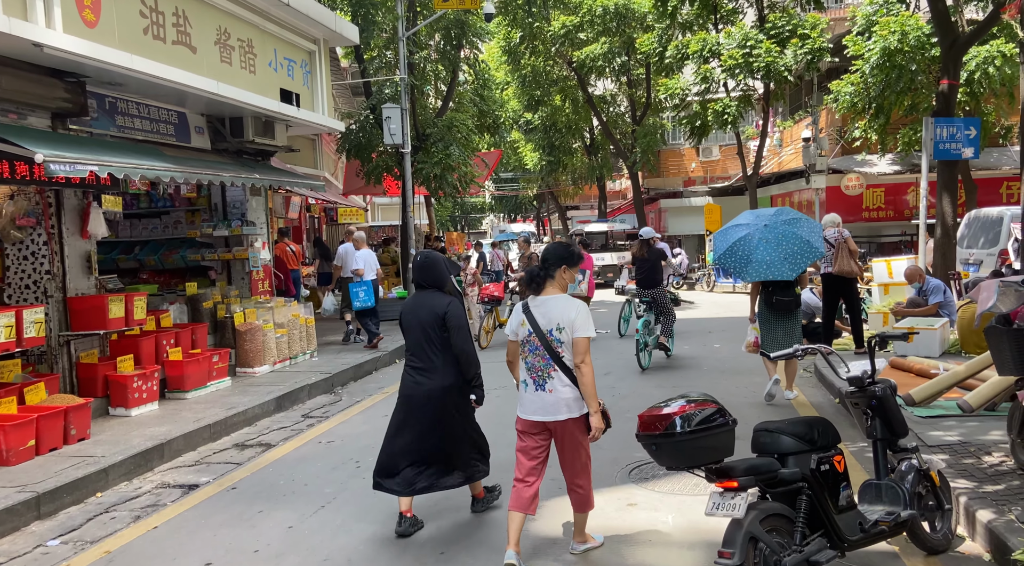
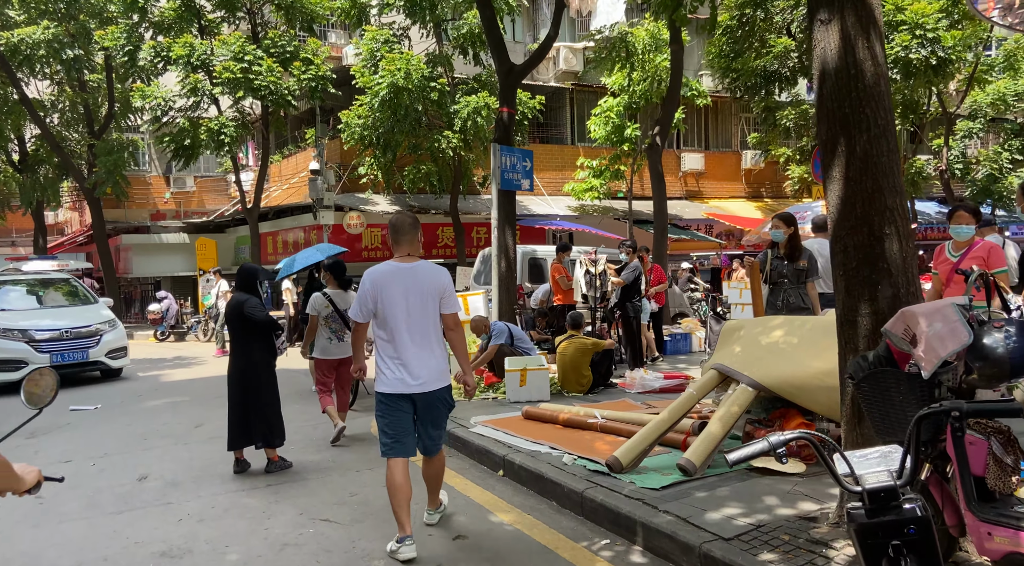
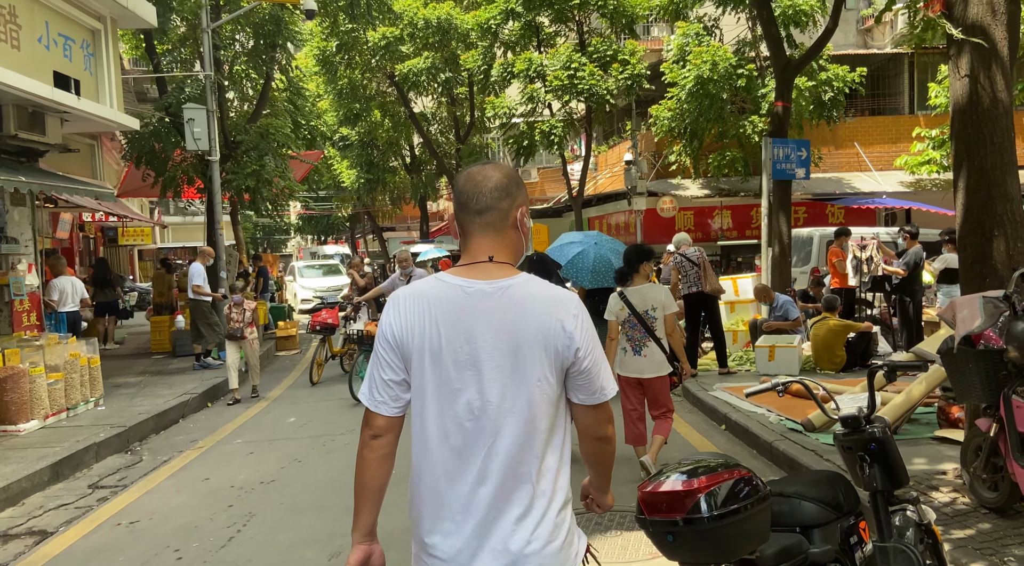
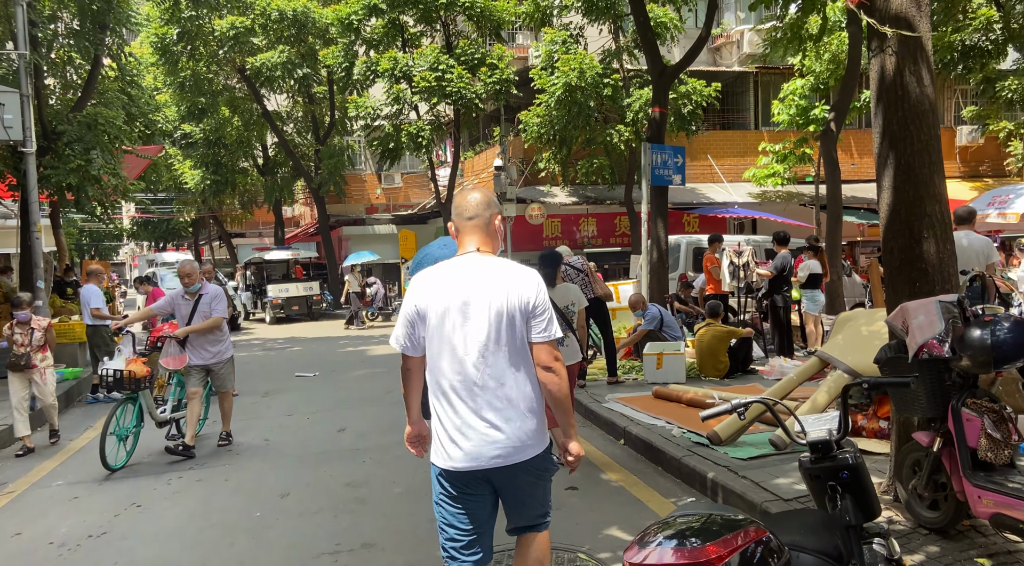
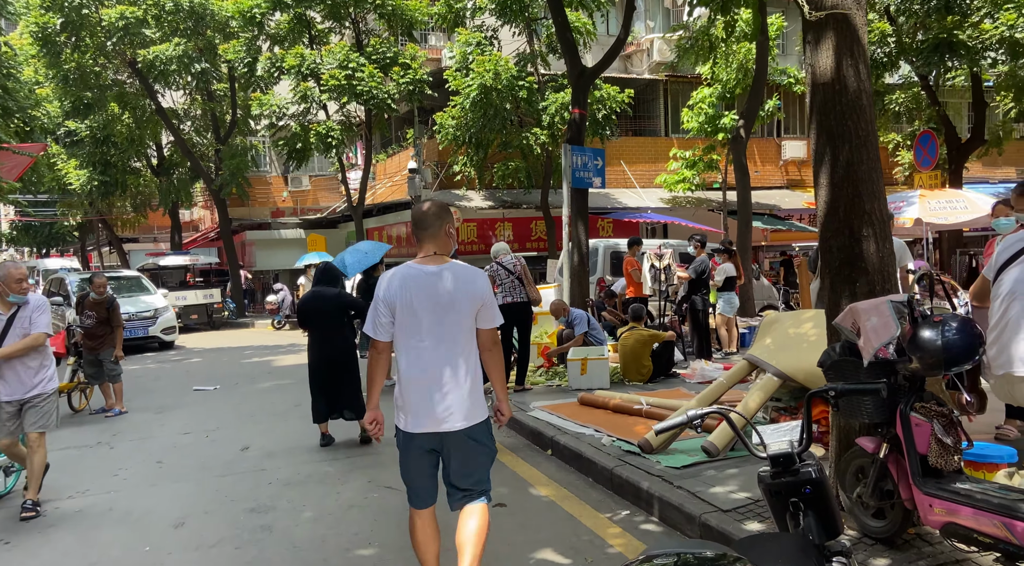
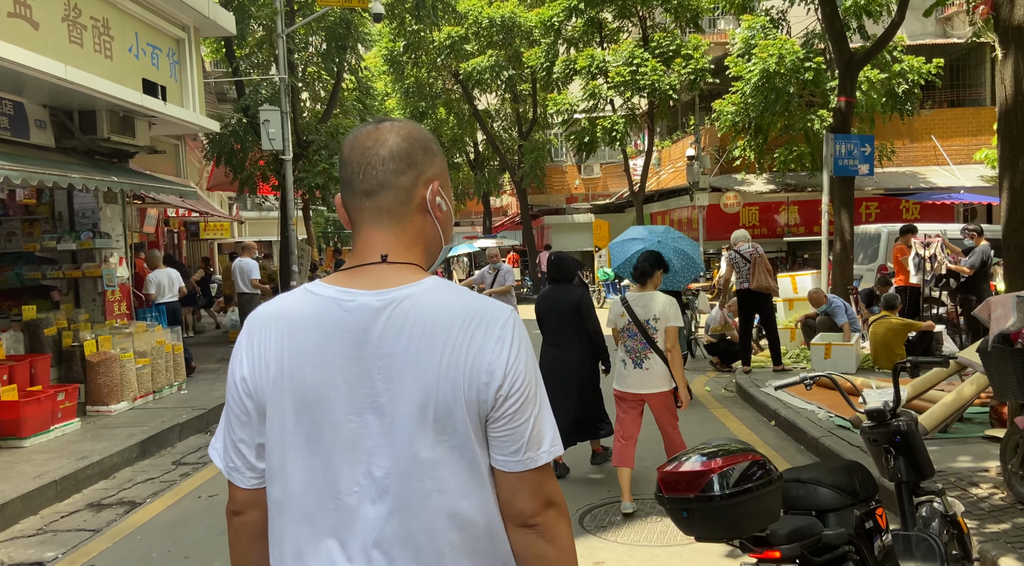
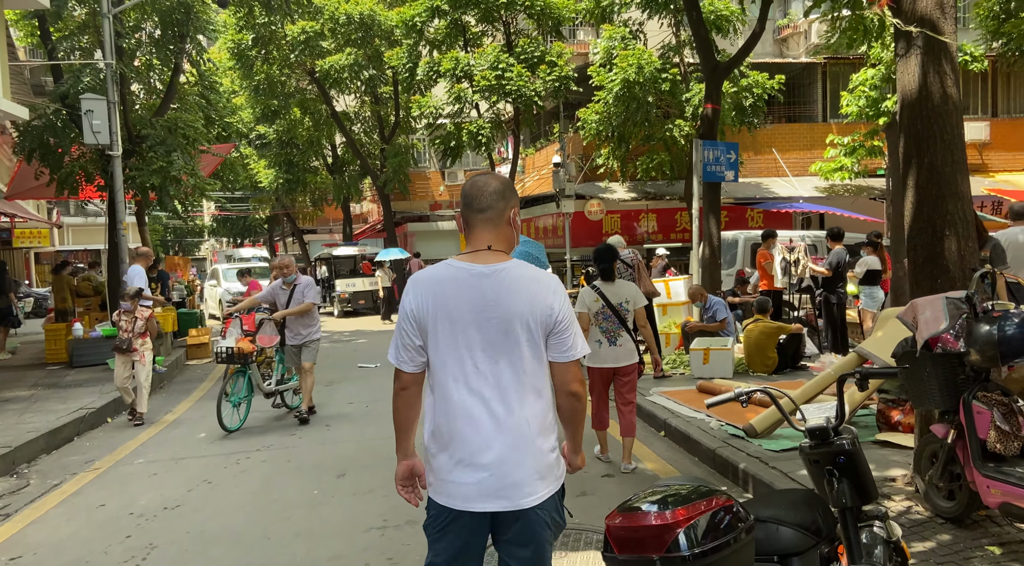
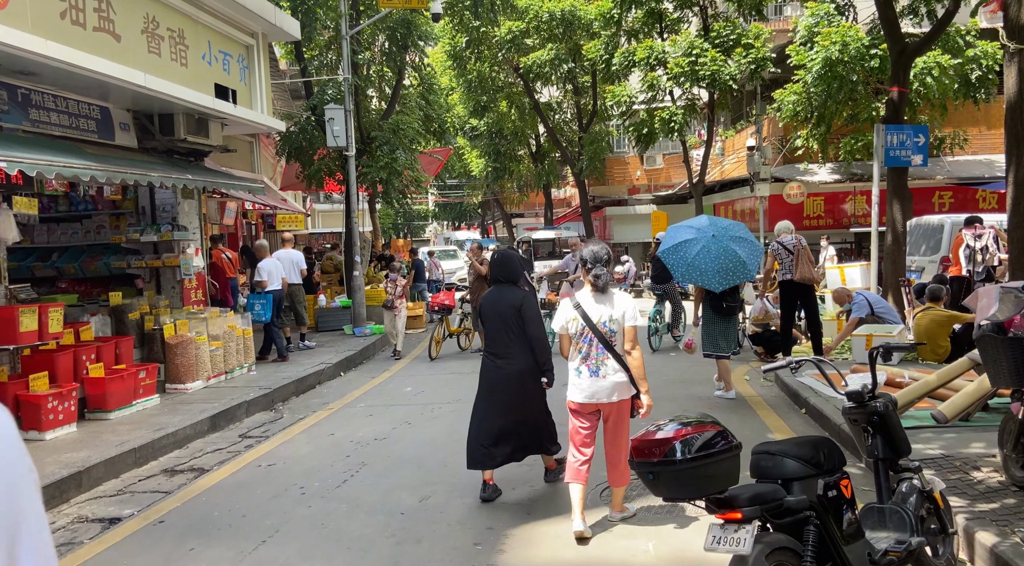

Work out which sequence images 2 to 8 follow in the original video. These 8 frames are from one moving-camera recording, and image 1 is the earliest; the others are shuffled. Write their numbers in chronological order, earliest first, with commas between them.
8, 6, 3, 7, 4, 5, 2
